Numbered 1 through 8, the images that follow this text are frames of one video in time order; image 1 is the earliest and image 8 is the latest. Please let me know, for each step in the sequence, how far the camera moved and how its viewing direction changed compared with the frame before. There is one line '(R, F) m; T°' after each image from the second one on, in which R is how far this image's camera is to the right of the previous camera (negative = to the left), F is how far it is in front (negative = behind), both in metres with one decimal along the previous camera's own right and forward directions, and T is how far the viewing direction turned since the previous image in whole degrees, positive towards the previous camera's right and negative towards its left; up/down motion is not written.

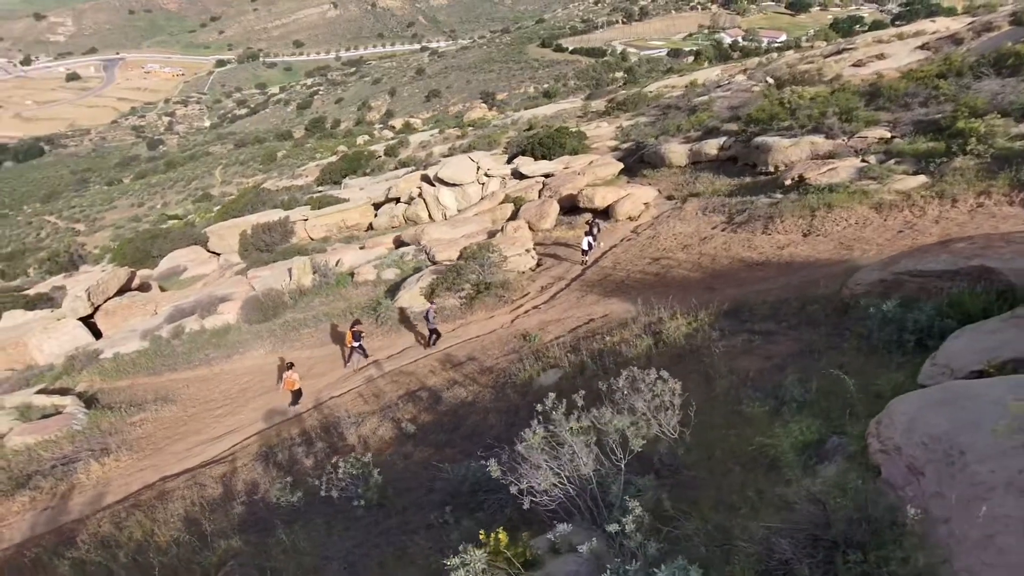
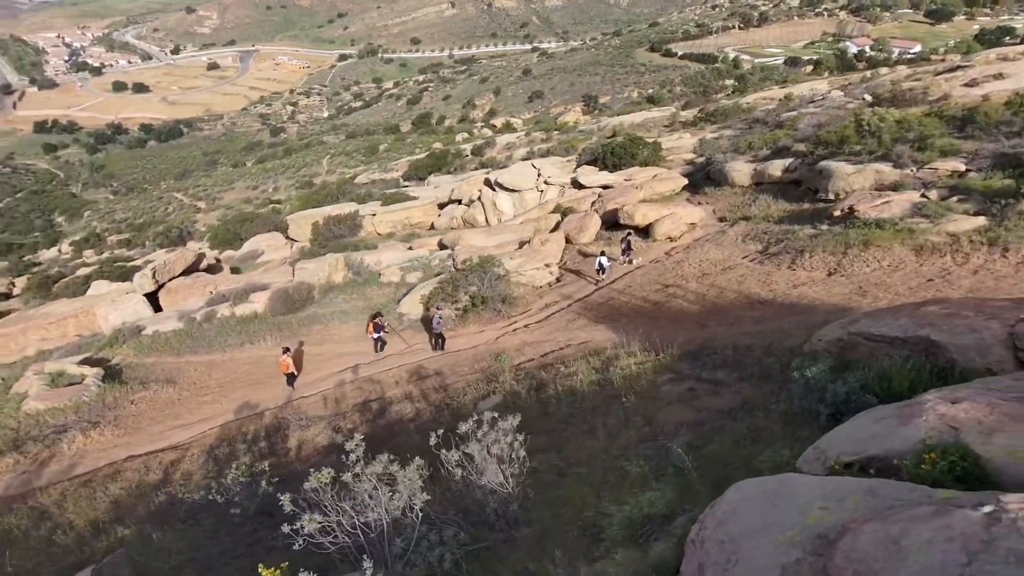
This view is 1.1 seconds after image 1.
(+2.0, +0.3) m; -9°
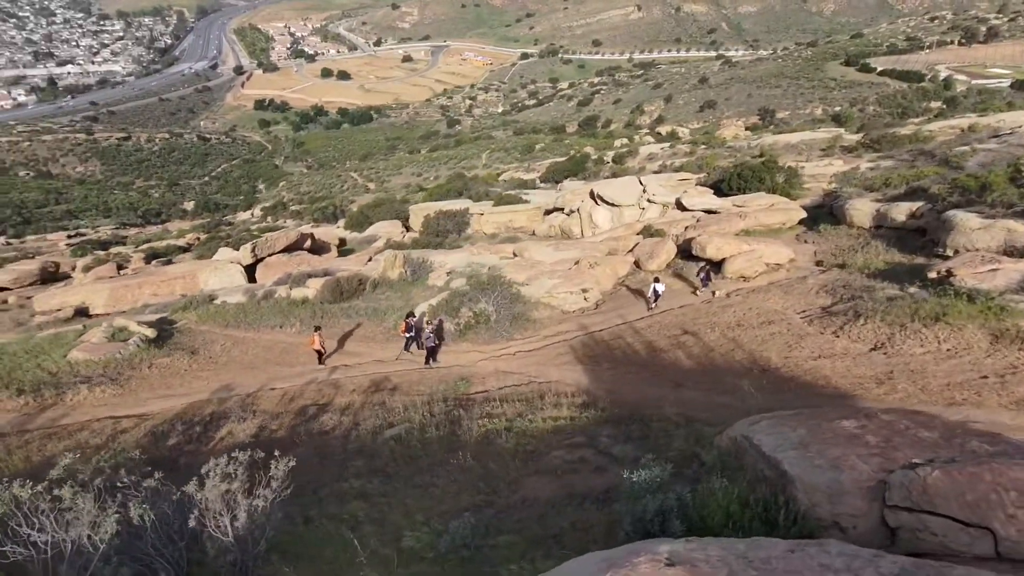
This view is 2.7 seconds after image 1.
(+2.9, +0.9) m; -14°
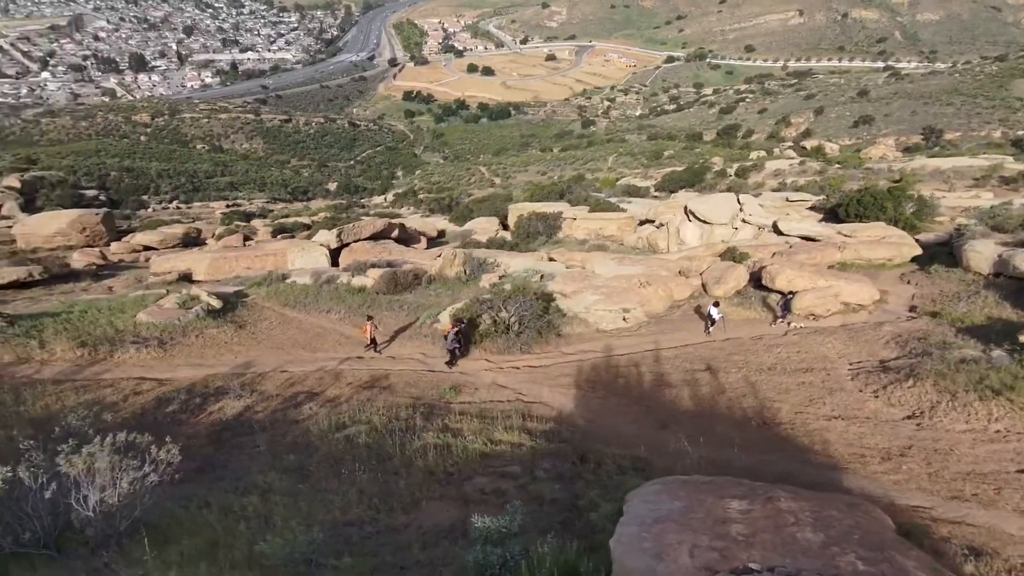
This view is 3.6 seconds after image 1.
(+2.0, +0.4) m; -11°
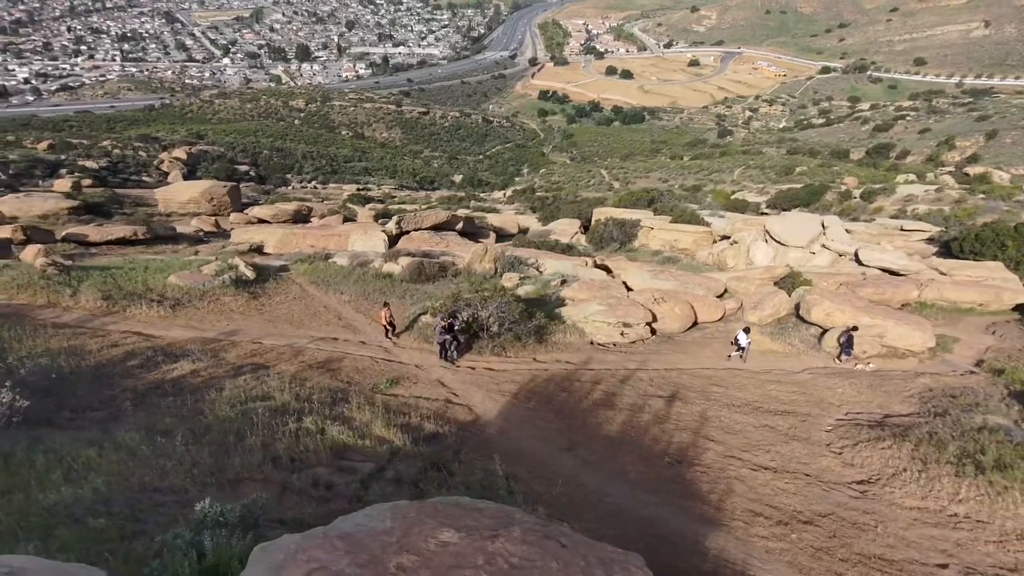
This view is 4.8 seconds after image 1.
(+2.7, +0.6) m; -11°
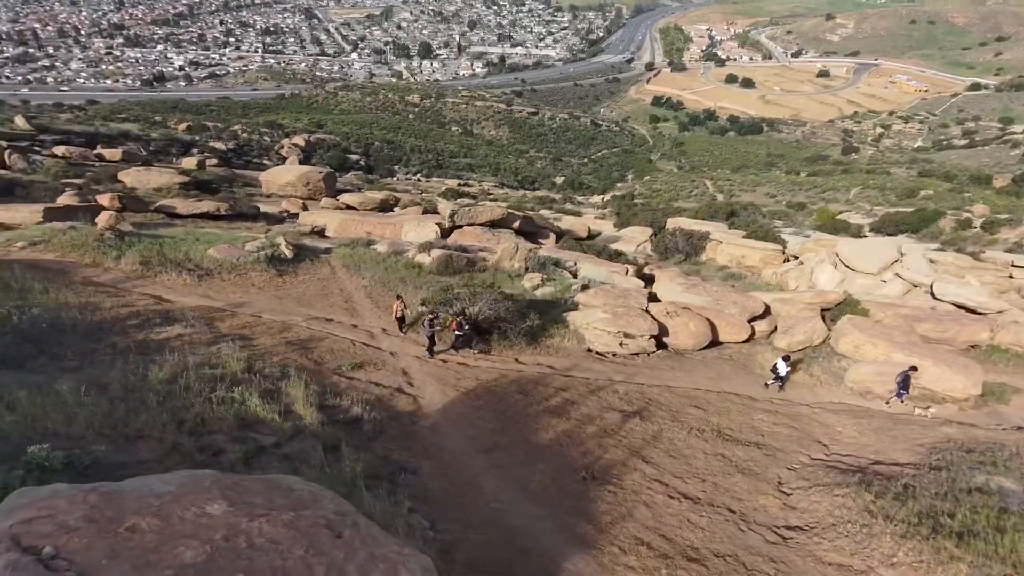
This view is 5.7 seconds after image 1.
(+2.1, +0.3) m; -9°
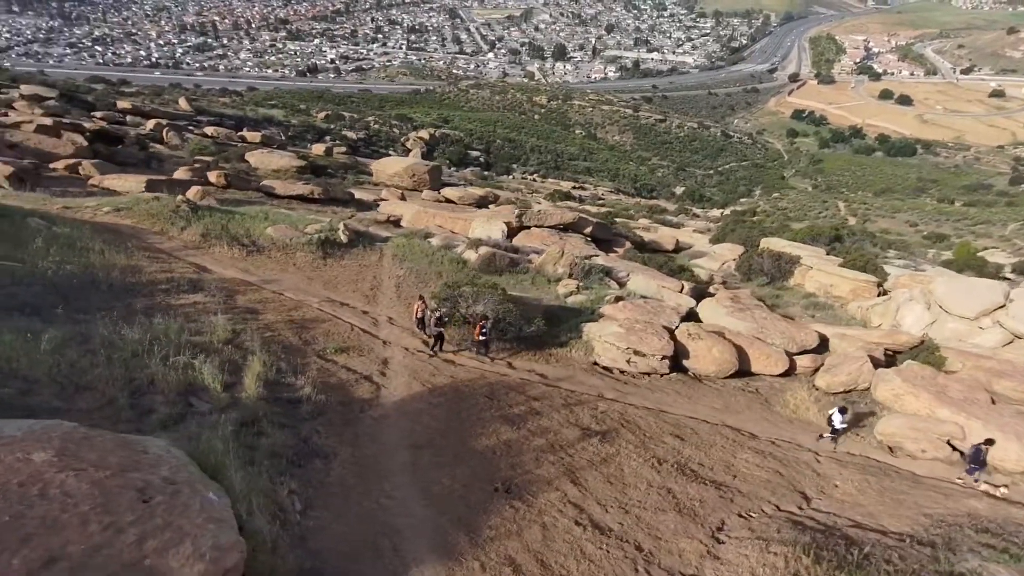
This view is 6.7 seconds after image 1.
(+2.1, +0.3) m; -10°
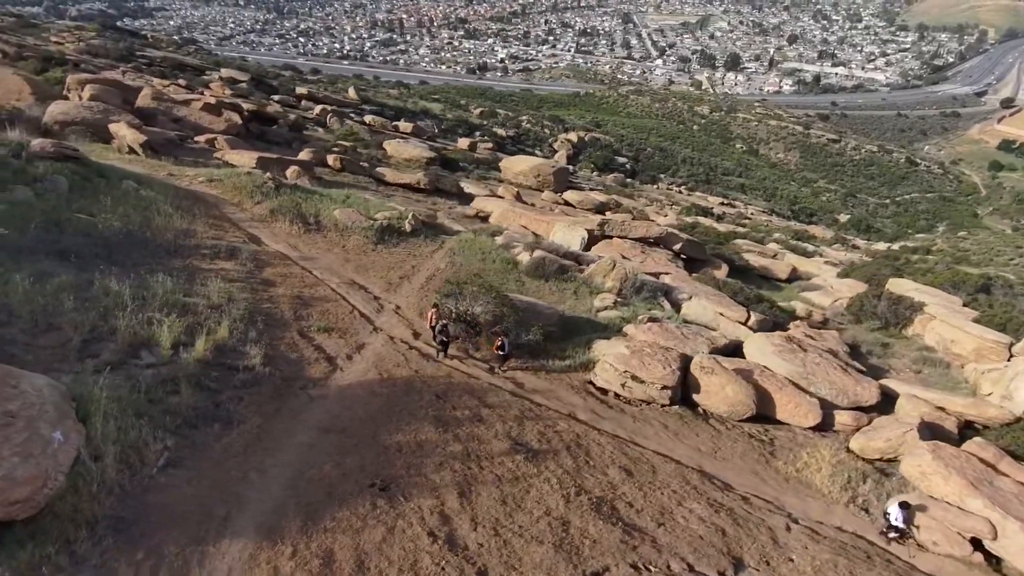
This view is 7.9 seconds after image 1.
(+2.7, +0.5) m; -13°
